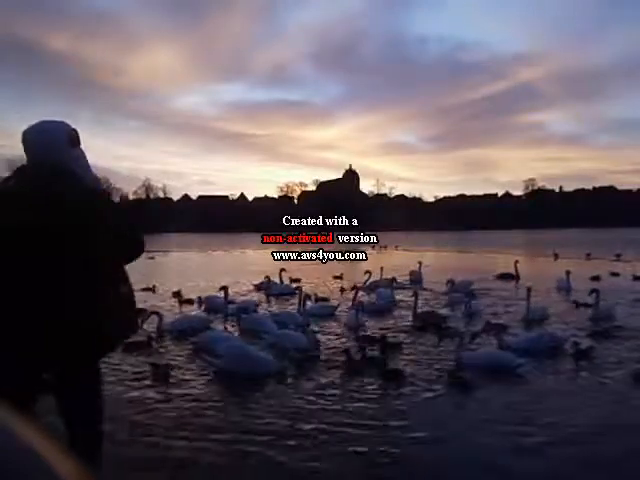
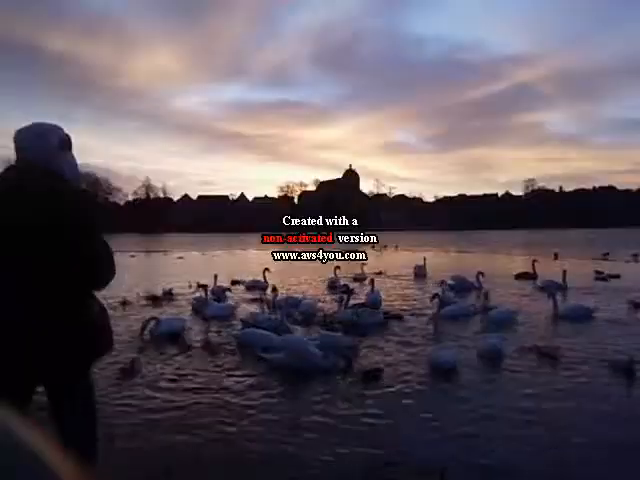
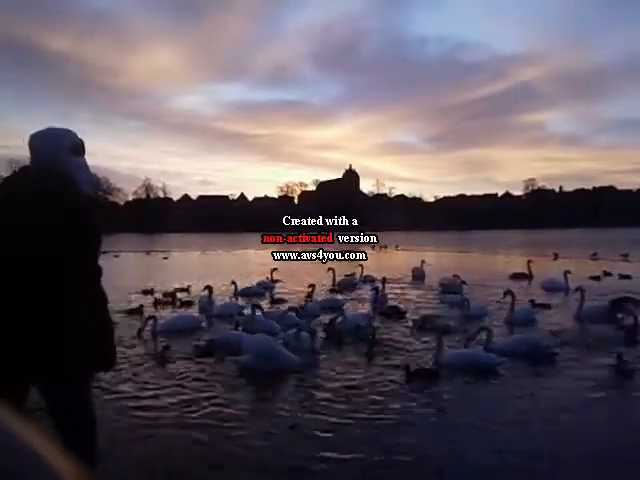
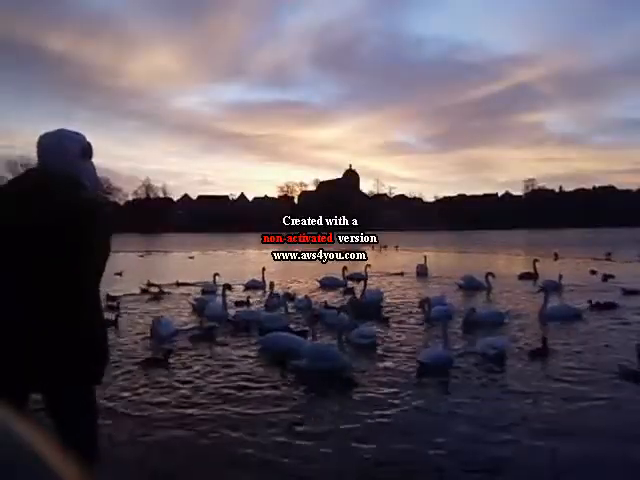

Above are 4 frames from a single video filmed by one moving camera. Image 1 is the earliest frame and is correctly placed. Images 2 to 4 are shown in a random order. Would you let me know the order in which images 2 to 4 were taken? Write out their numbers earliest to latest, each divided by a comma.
3, 2, 4
